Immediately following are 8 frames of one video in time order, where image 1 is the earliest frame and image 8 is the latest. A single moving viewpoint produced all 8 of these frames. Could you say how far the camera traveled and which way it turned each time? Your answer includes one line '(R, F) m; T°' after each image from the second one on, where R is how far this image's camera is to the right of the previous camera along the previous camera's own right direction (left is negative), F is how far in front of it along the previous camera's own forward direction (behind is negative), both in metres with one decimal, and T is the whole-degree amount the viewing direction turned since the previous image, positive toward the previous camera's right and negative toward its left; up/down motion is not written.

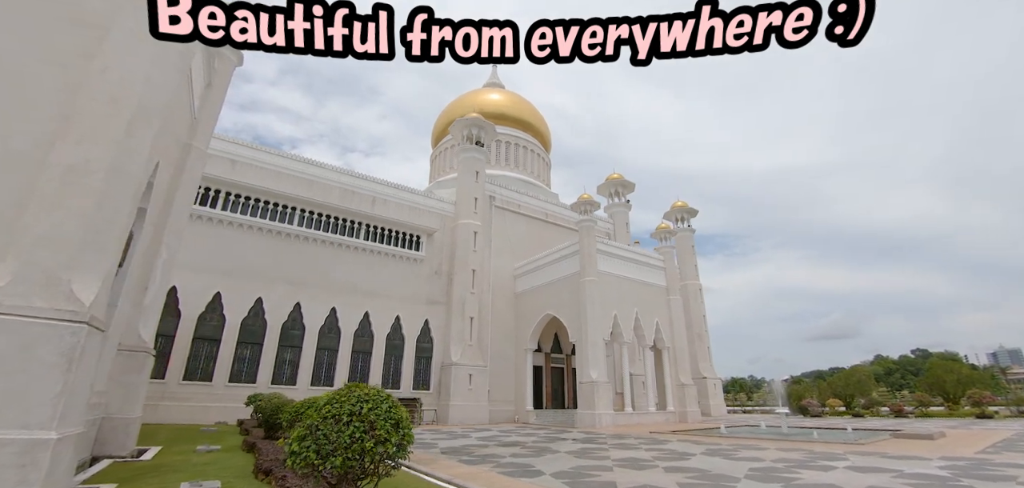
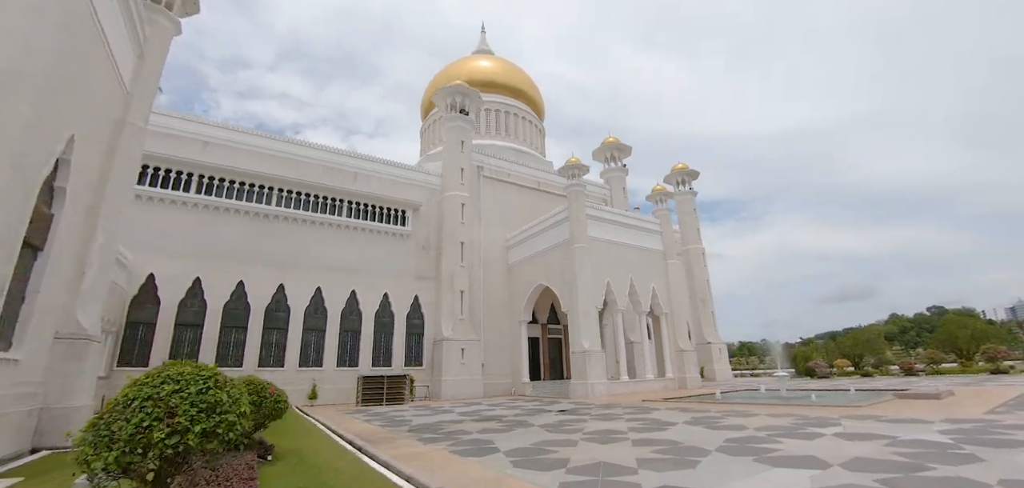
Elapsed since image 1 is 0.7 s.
(+1.1, +0.9) m; -1°
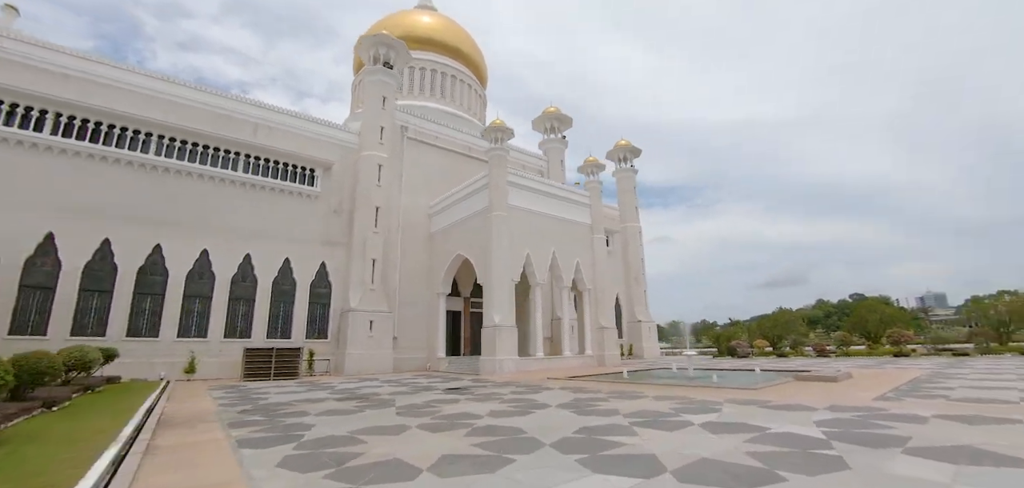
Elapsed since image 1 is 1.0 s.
(+2.0, +1.5) m; +5°
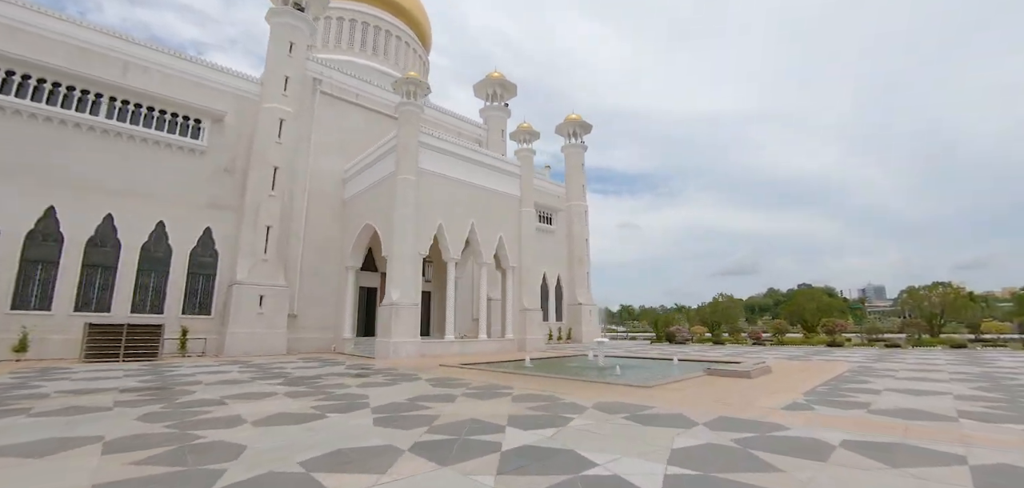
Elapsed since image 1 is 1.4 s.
(+2.2, +2.0) m; +4°
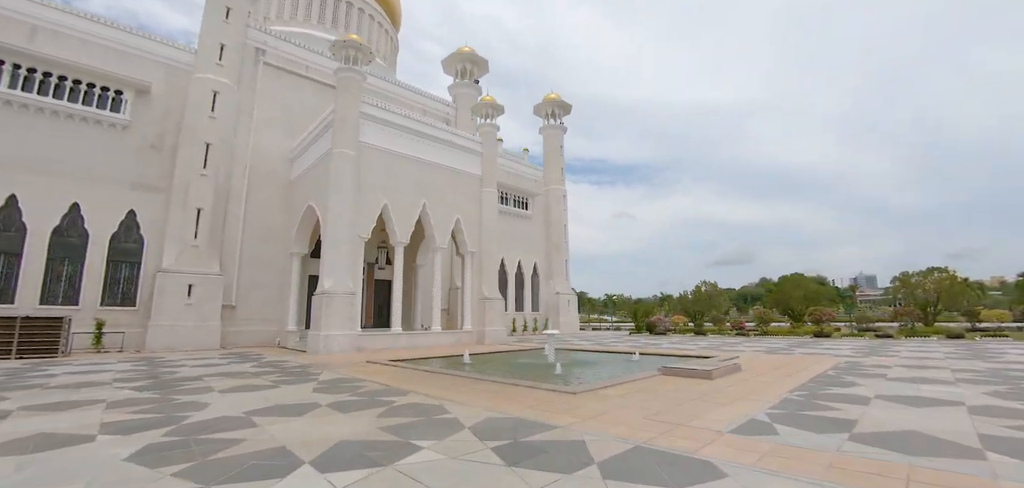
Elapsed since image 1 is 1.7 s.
(+1.4, +1.6) m; +1°
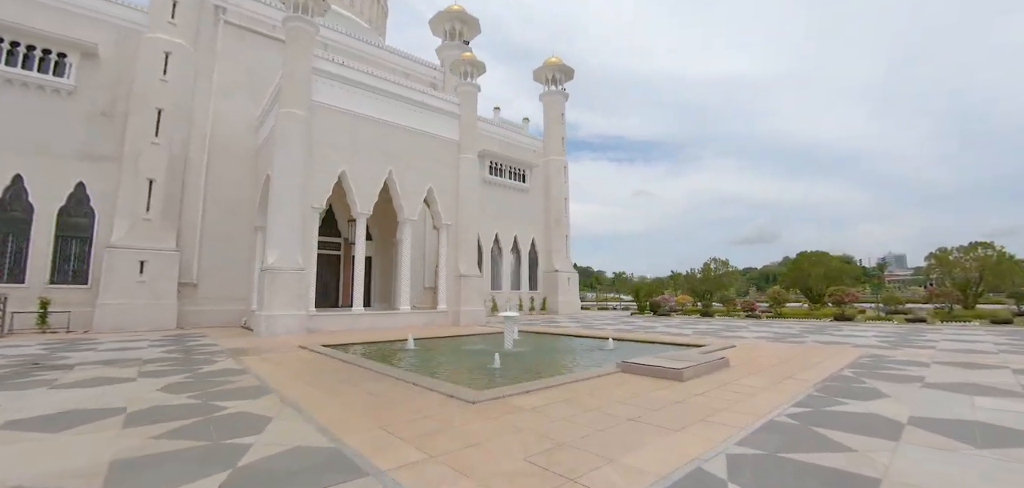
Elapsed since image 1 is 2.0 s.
(+1.4, +1.7) m; -2°
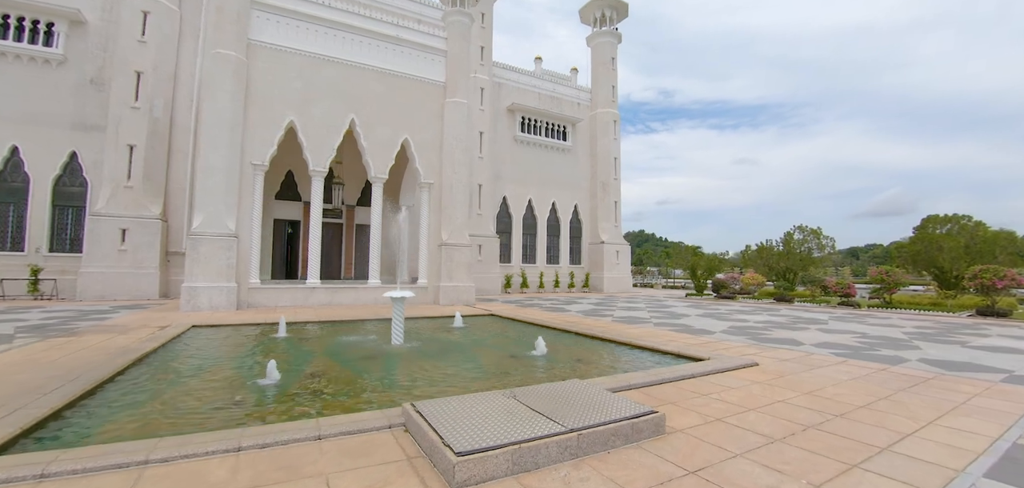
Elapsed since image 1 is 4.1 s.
(+2.6, +3.3) m; -11°
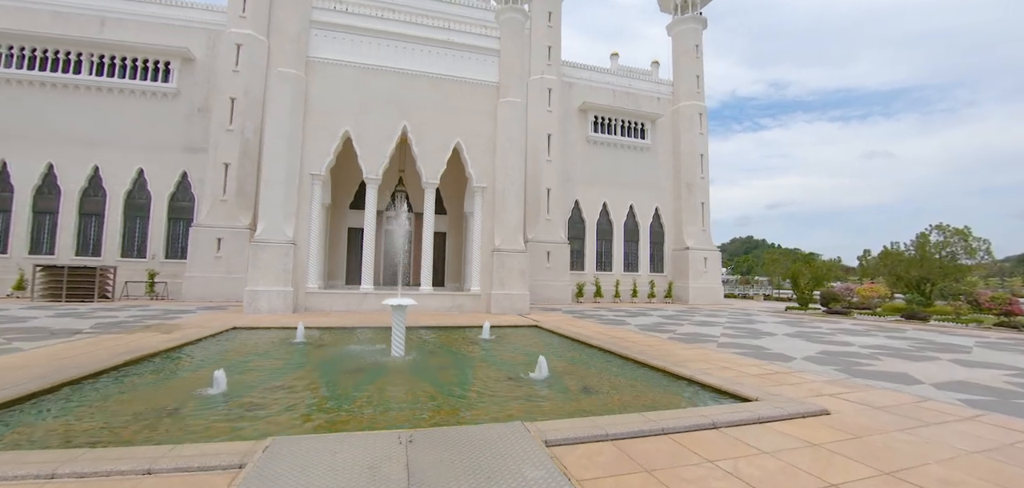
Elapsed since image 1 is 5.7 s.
(+0.9, +0.9) m; -12°
